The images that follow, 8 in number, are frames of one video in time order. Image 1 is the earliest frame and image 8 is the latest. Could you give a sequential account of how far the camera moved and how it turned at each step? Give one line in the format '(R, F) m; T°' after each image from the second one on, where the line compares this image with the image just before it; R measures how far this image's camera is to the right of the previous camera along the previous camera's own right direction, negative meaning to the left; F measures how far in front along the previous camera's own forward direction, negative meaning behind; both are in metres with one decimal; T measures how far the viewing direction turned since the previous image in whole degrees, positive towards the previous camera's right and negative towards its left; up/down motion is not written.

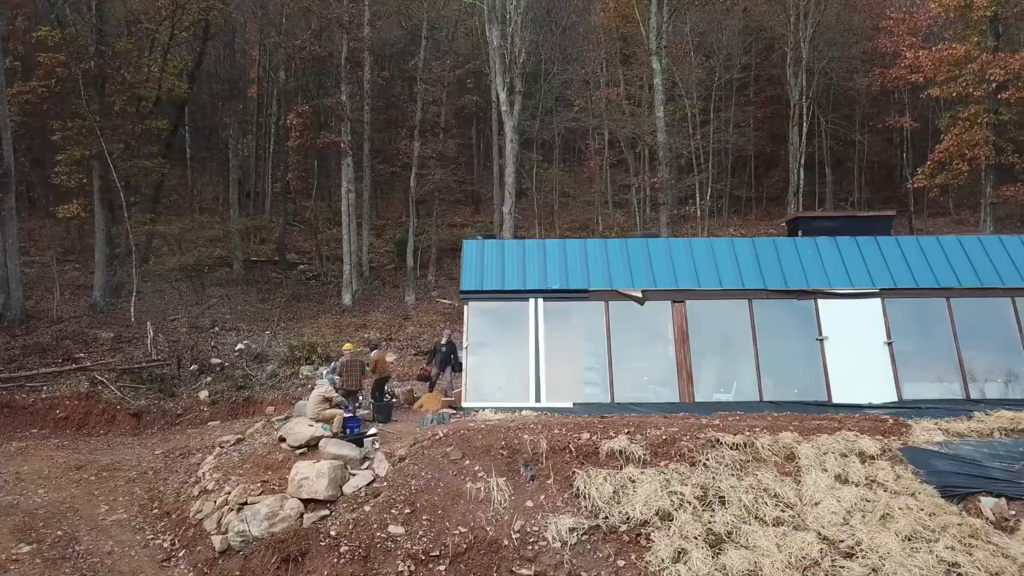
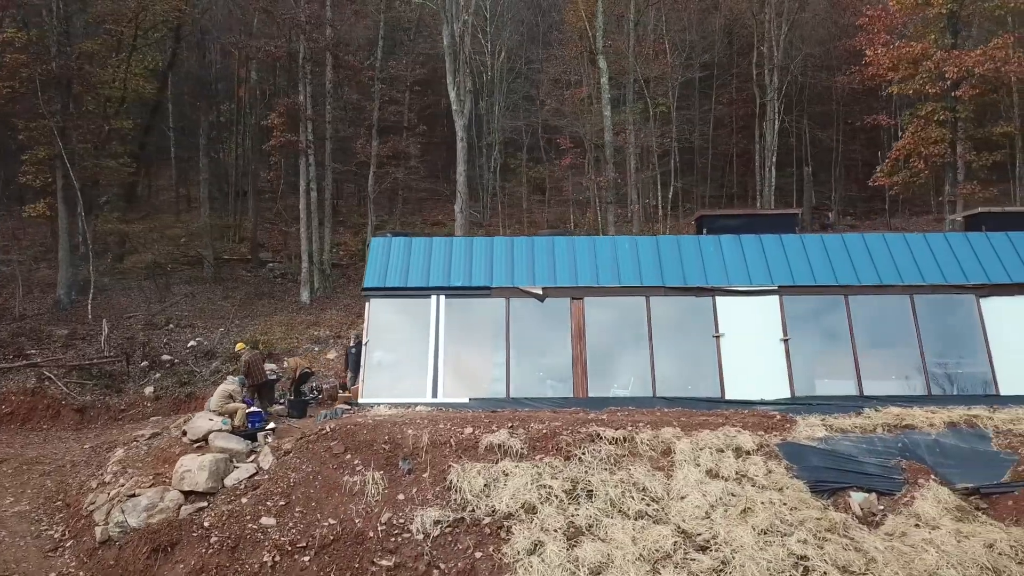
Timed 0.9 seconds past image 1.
(+1.7, -0.2) m; -1°
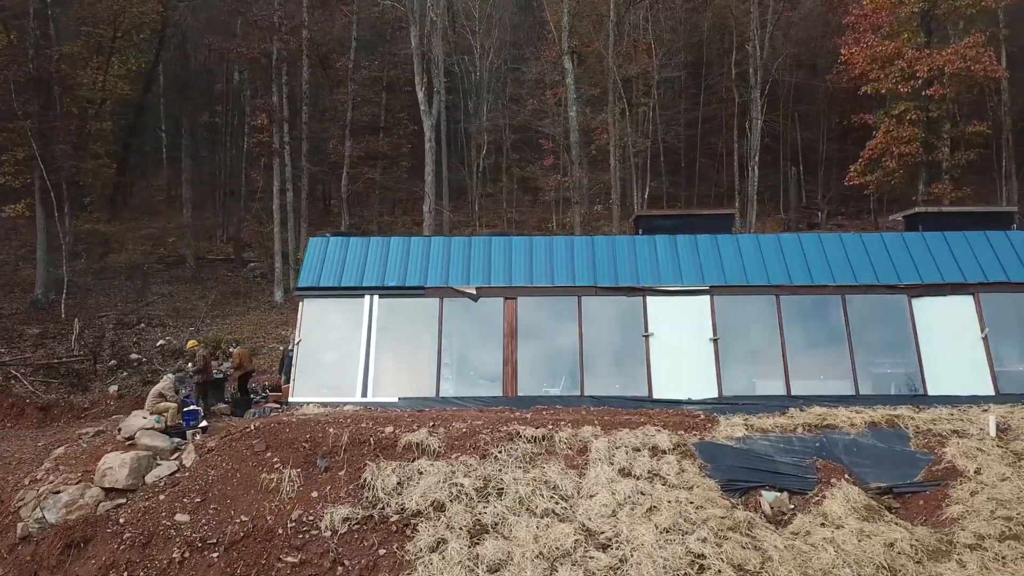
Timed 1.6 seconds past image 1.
(+1.2, -0.1) m; -1°
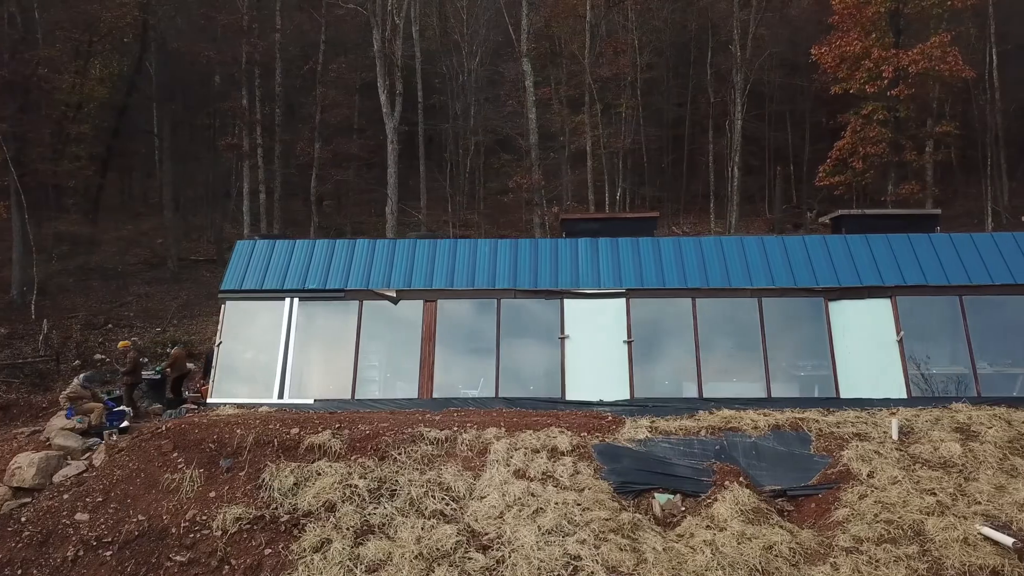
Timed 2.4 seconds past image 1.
(+1.5, -0.1) m; -1°
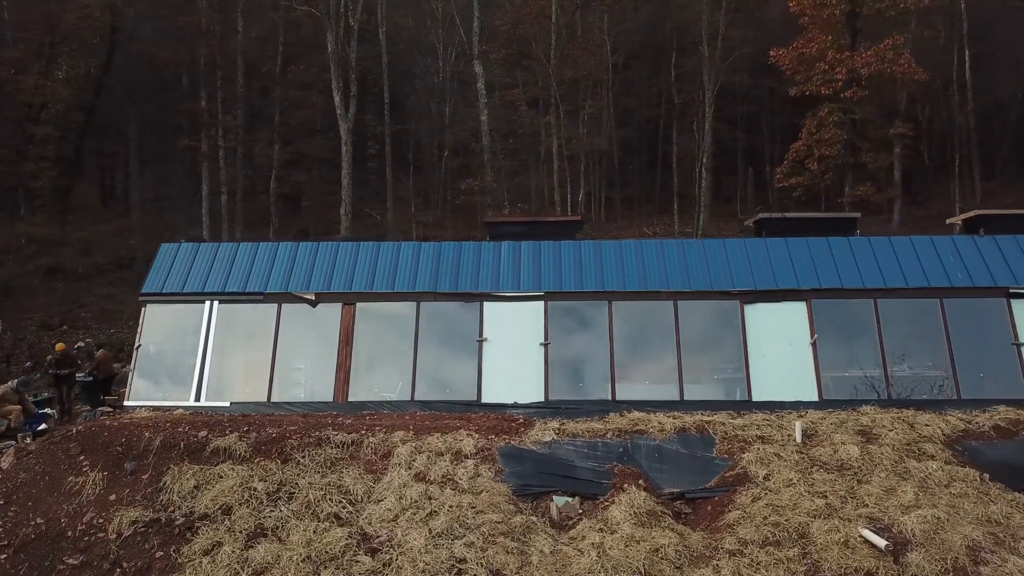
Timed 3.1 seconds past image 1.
(+1.2, -0.1) m; 0°
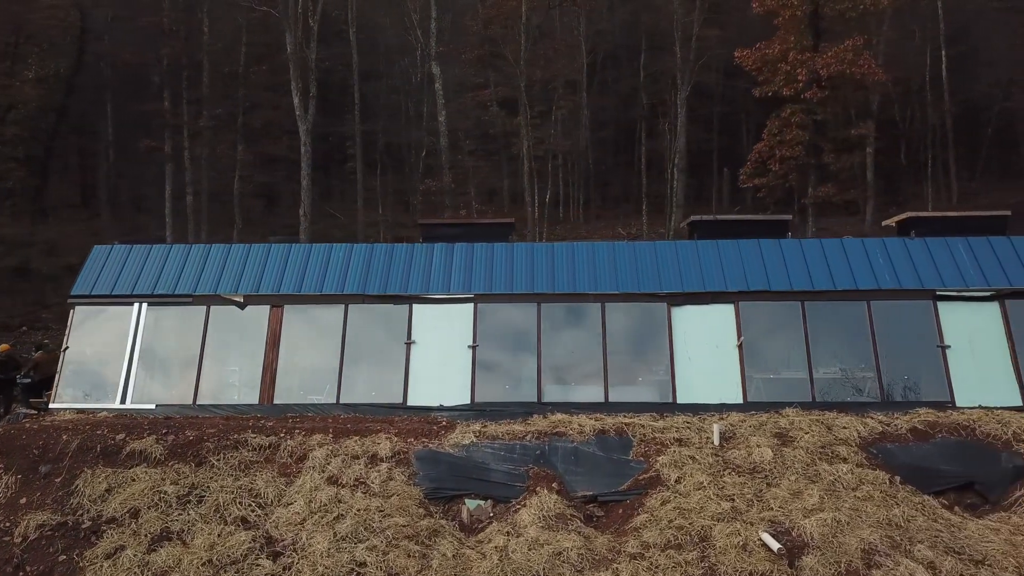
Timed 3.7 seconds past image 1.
(+1.1, 0.0) m; 0°
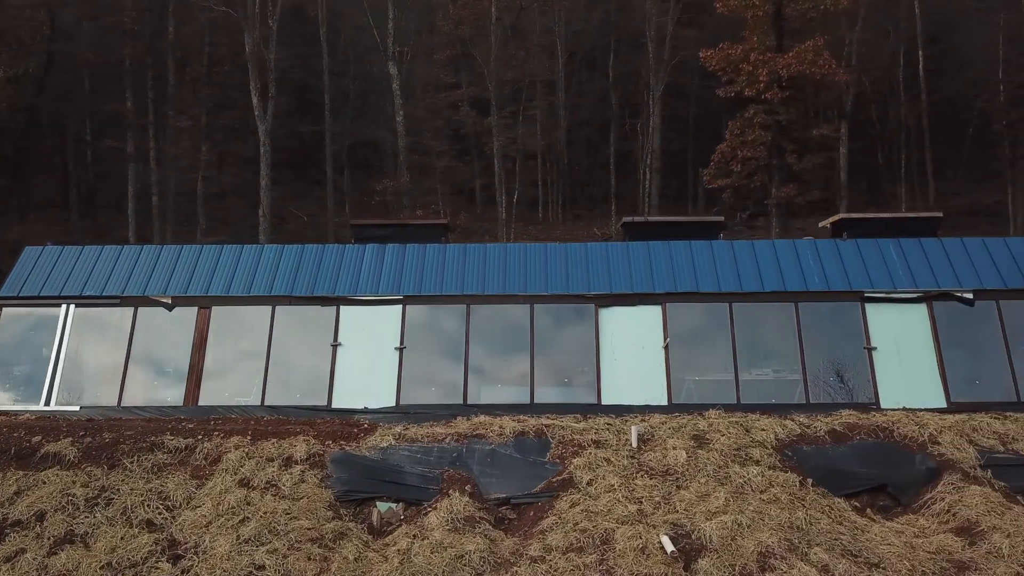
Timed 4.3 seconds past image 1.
(+1.1, 0.0) m; 0°
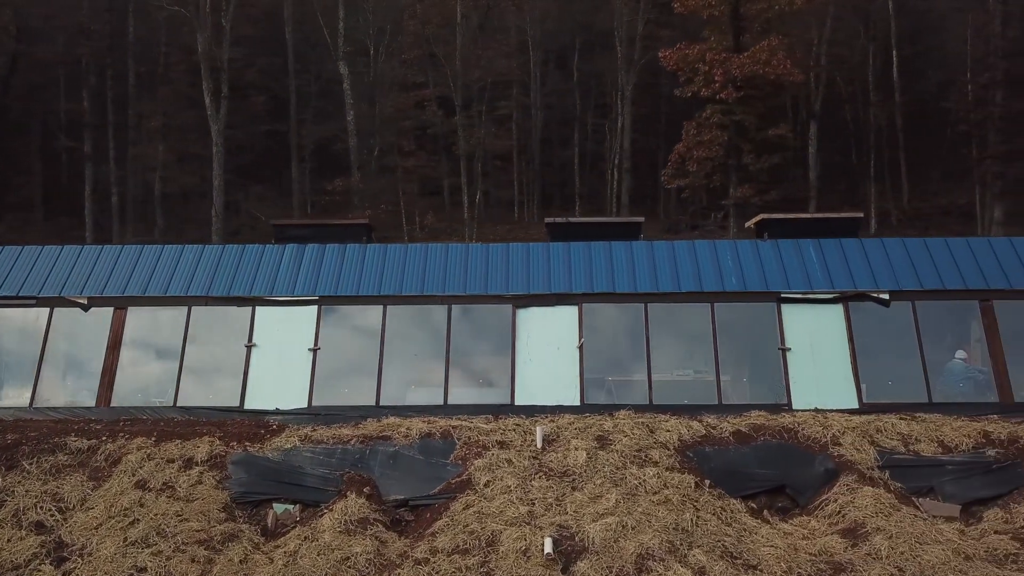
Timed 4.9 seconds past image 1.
(+1.3, 0.0) m; 0°
